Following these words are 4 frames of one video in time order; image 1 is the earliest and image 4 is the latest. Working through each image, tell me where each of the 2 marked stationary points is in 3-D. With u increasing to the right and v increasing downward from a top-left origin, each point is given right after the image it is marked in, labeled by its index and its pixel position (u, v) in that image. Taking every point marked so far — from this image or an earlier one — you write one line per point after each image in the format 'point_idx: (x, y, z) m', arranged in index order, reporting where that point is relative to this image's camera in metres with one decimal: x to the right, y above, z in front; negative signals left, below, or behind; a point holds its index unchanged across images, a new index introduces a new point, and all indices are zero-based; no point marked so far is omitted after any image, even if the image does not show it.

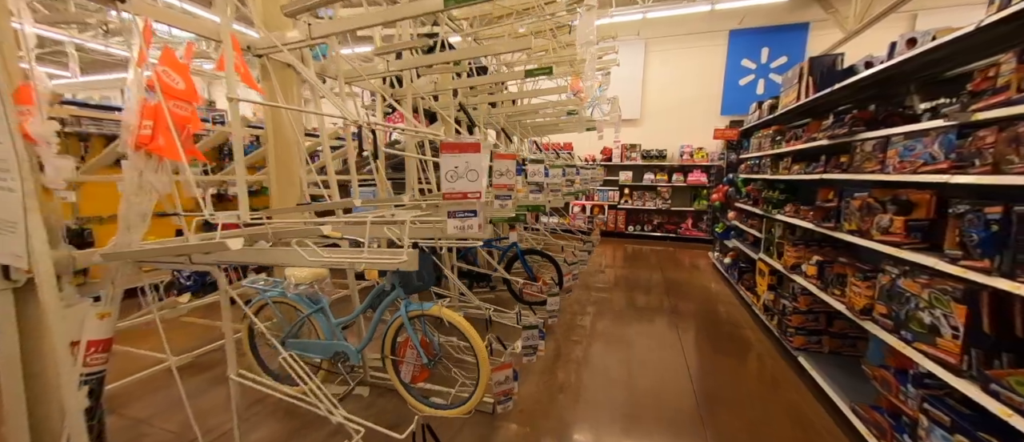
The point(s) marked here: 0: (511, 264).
0: (0.0, -0.4, +3.4) m
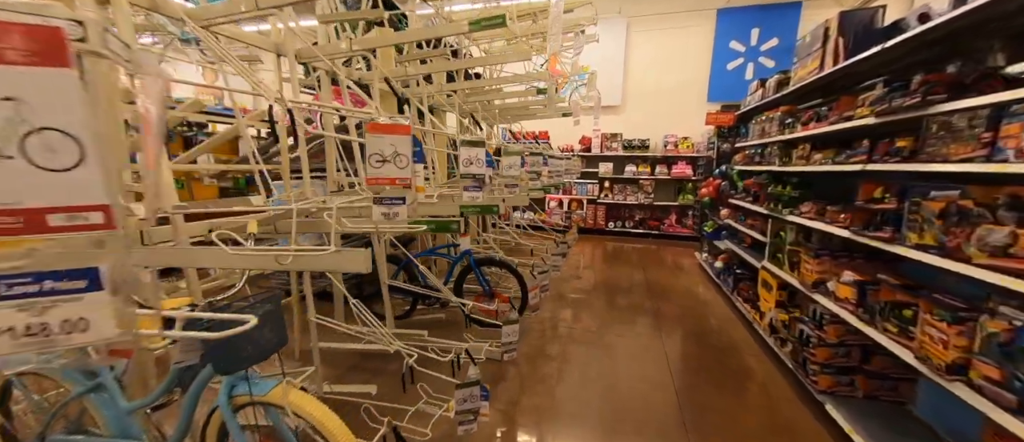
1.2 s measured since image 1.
0: (-0.4, -0.4, +2.7) m
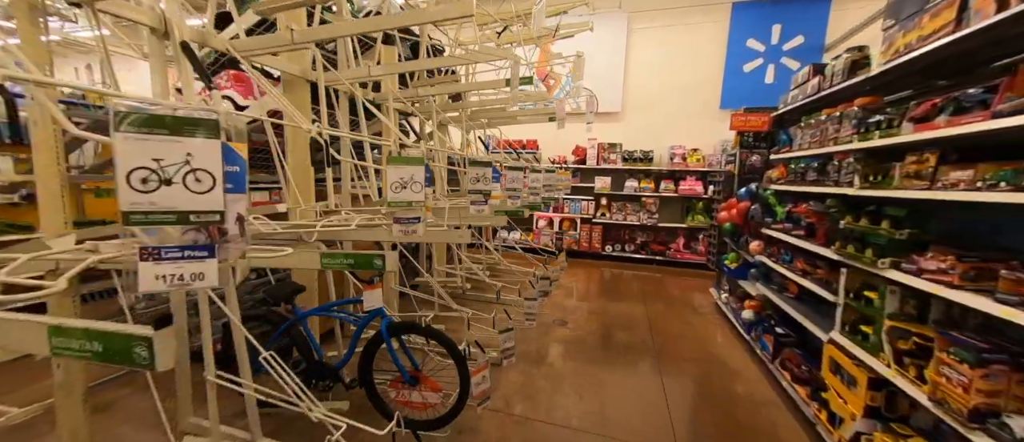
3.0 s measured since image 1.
0: (-0.7, -0.6, +1.8) m
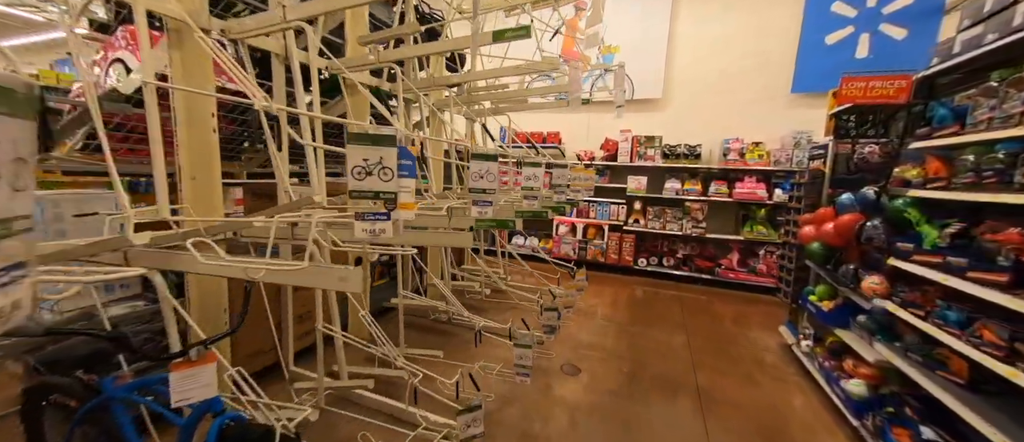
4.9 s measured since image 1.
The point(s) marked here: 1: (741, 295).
0: (-0.9, -0.7, +1.0) m
1: (+2.7, -0.9, +4.3) m
